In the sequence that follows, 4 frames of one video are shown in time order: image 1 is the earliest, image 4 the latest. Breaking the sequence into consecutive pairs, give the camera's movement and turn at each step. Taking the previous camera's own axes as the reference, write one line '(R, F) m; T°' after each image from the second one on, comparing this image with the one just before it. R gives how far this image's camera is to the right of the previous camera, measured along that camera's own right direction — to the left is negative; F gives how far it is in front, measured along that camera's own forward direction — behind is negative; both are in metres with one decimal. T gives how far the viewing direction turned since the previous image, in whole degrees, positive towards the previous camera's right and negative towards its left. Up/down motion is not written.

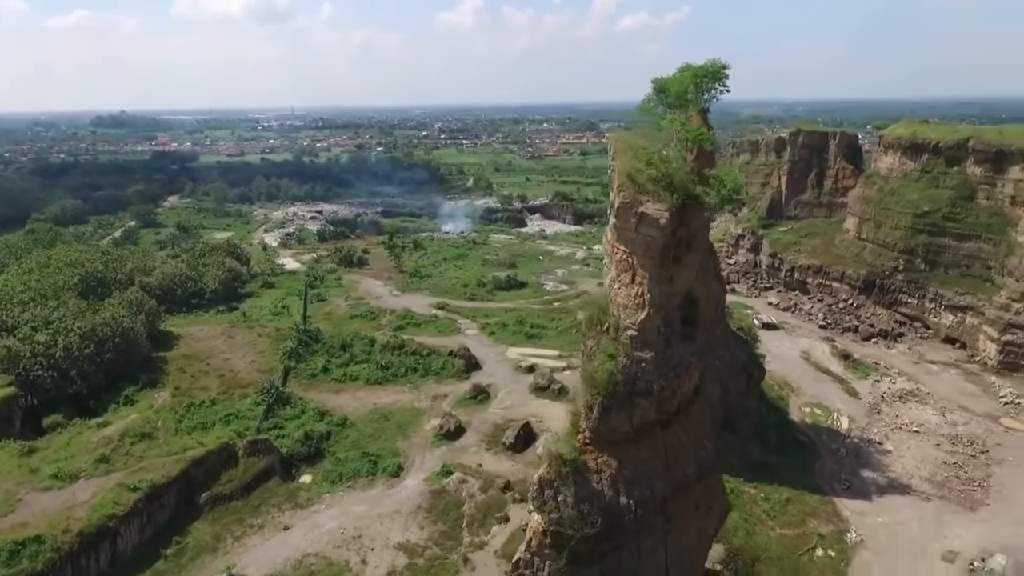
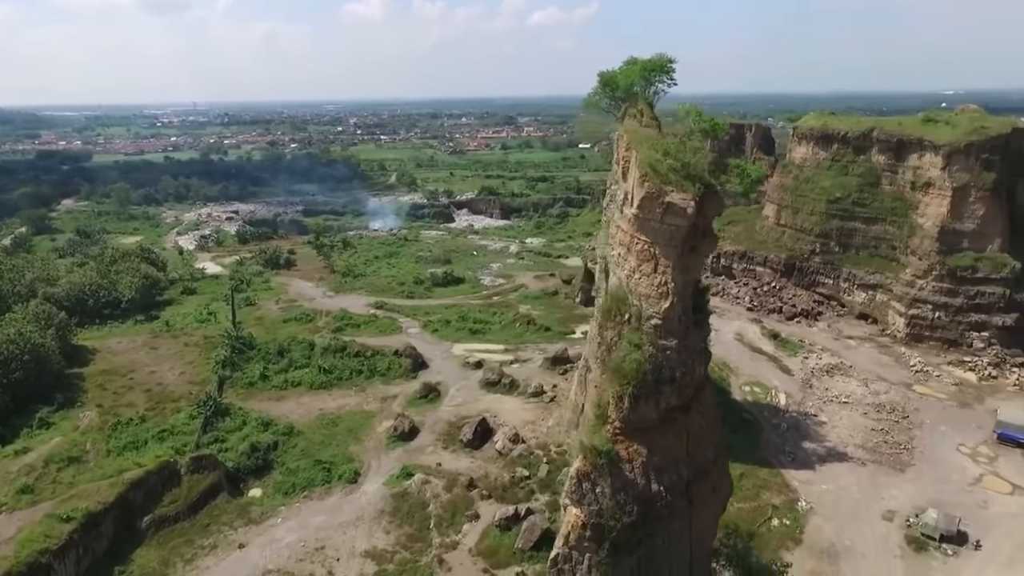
(-1.2, +0.2) m; +7°
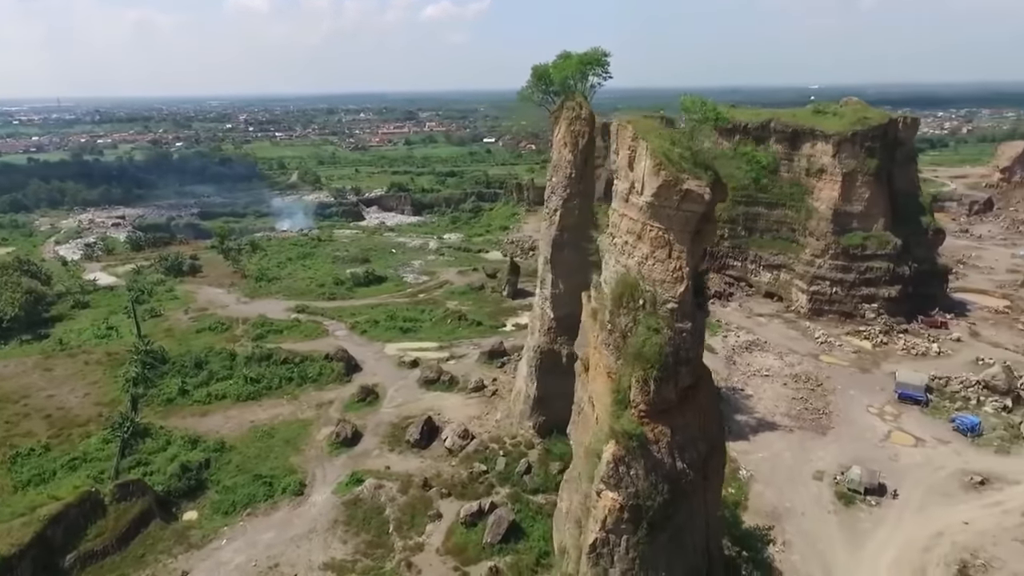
(-1.3, +0.1) m; +9°
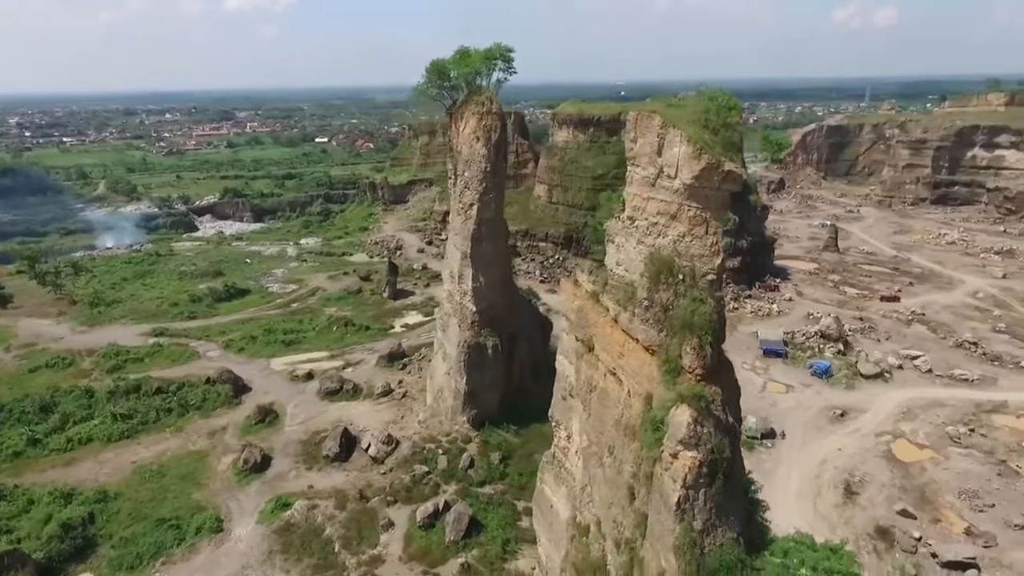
(-2.7, +0.2) m; +15°
